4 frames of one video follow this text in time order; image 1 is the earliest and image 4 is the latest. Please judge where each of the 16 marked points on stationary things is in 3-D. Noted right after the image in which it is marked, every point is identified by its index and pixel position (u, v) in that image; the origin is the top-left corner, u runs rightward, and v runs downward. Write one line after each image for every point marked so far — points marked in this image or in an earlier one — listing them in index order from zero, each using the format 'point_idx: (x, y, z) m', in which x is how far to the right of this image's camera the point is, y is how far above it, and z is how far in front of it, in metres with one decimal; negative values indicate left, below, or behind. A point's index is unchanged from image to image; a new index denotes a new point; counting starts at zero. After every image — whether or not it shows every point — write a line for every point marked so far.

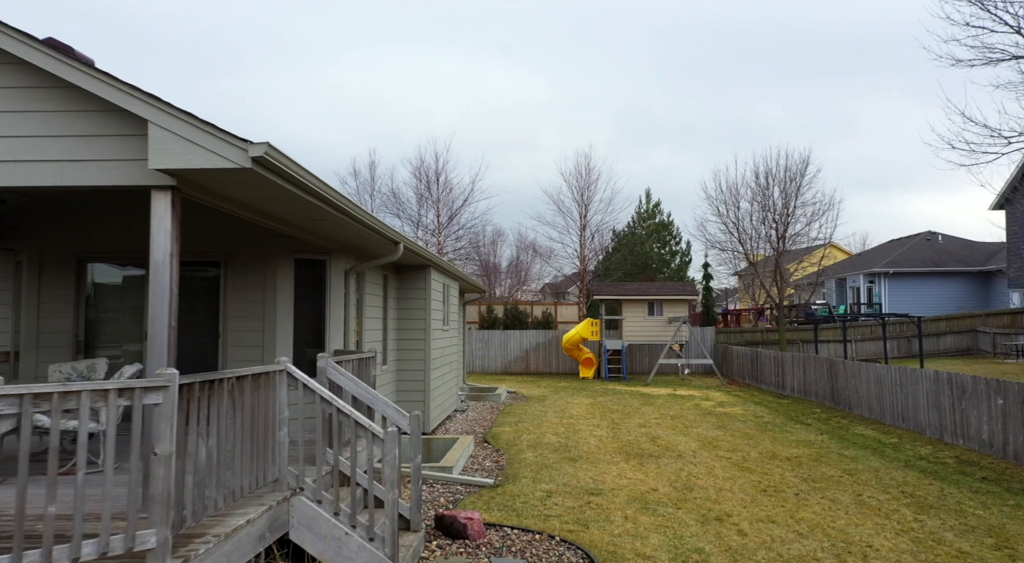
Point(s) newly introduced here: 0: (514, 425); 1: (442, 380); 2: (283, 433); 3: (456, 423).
0: (0.0, -2.5, +10.3) m
1: (-1.2, -1.7, +10.0) m
2: (-1.5, -1.0, +3.9) m
3: (-1.0, -2.5, +10.3) m
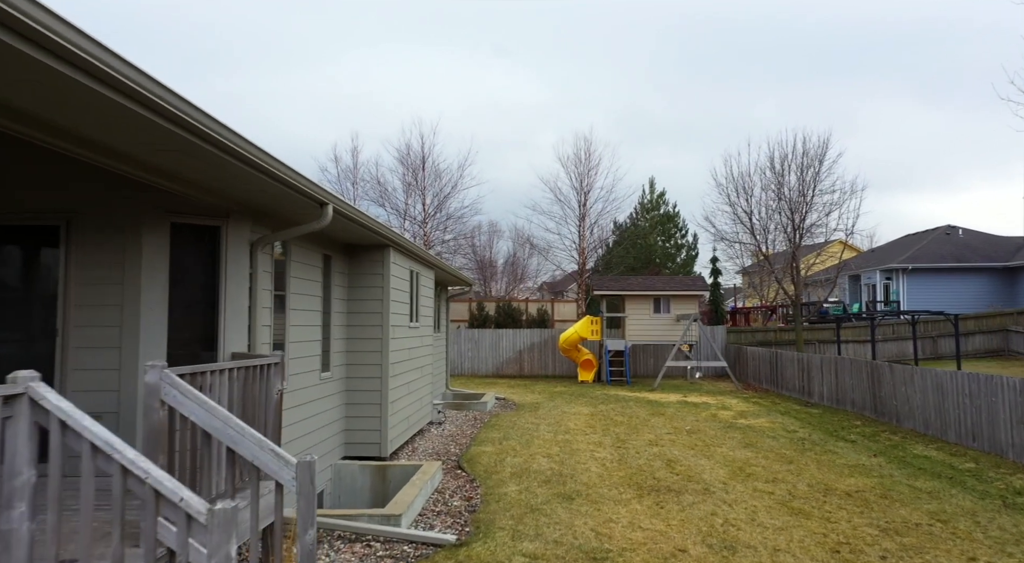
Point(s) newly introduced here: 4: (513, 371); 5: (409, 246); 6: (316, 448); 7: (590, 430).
0: (-0.2, -2.3, +8.5) m
1: (-1.4, -1.5, +8.2) m
2: (-1.7, -0.8, +2.1) m
3: (-1.2, -2.3, +8.5) m
4: (0.0, -3.0, +19.8) m
5: (-1.3, +0.5, +7.4) m
6: (-2.0, -1.7, +6.1) m
7: (+1.3, -2.4, +9.6) m
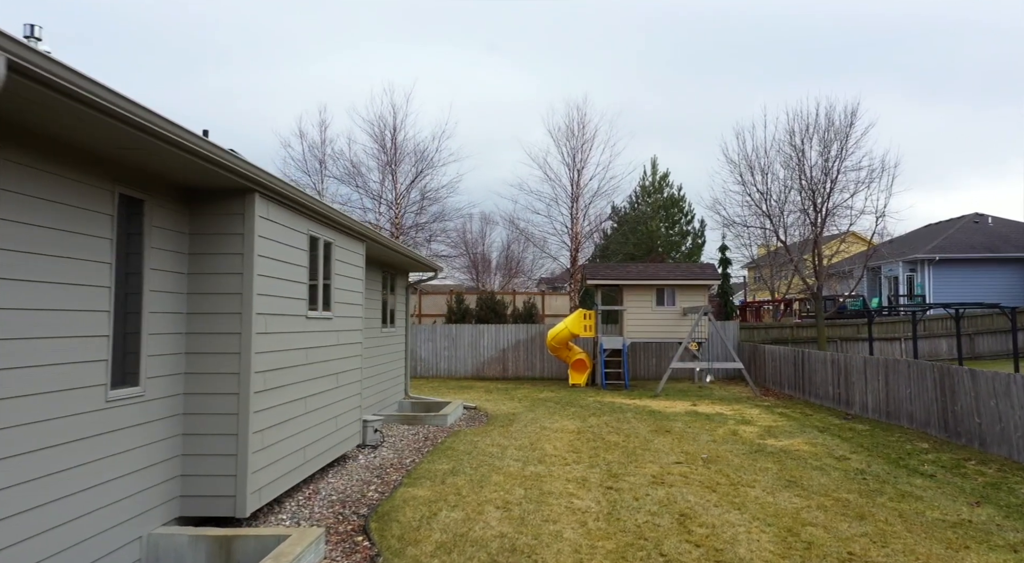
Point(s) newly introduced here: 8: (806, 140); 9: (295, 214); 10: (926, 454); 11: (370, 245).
0: (-0.7, -2.0, +6.0) m
1: (-1.9, -1.2, +5.7) m
2: (-2.3, -0.6, -0.3) m
3: (-1.7, -2.0, +6.1) m
4: (-0.5, -2.6, +17.4) m
5: (-1.8, +0.7, +5.0) m
6: (-2.5, -1.4, +3.7) m
7: (+0.7, -2.1, +7.1) m
8: (+9.0, +4.3, +18.4) m
9: (-1.9, +0.6, +5.4) m
10: (+5.2, -2.1, +7.5) m
11: (-1.8, +0.5, +7.9) m
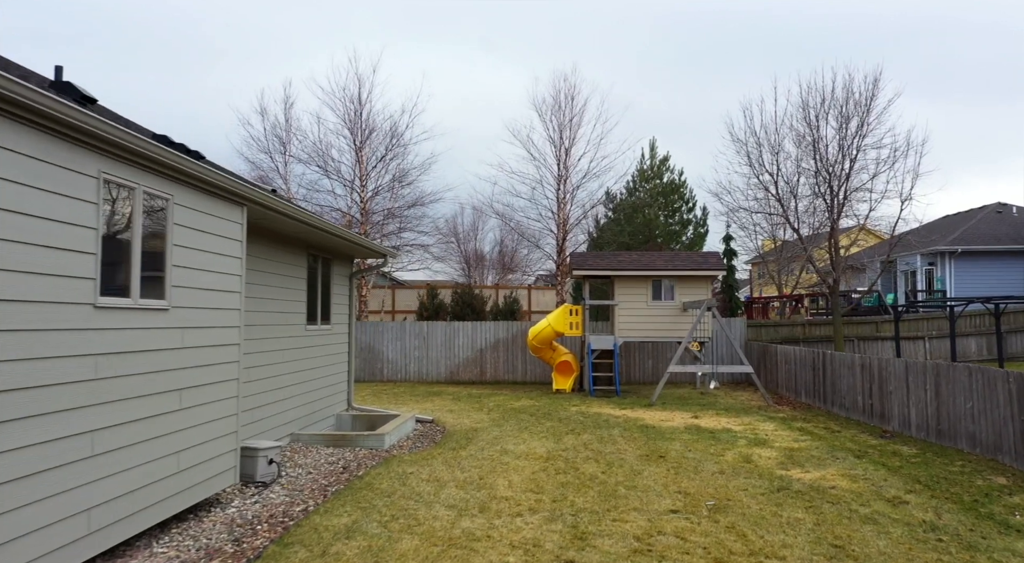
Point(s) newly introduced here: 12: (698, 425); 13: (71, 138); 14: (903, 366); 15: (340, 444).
0: (-1.3, -1.8, +4.1) m
1: (-2.5, -1.0, +3.8) m
2: (-2.9, -0.4, -2.3) m
3: (-2.3, -1.8, +4.1) m
4: (-1.0, -2.4, +15.4) m
5: (-2.4, +0.9, +3.0) m
6: (-3.1, -1.3, +1.8) m
7: (+0.2, -1.9, +5.2) m
8: (+8.5, +4.6, +16.4) m
9: (-2.5, +0.8, +3.4) m
10: (+4.6, -2.0, +5.6) m
11: (-2.4, +0.7, +6.0) m
12: (+2.8, -2.2, +9.1) m
13: (-2.5, +0.8, +3.5) m
14: (+5.4, -1.2, +8.3) m
15: (-2.1, -2.0, +7.3) m
